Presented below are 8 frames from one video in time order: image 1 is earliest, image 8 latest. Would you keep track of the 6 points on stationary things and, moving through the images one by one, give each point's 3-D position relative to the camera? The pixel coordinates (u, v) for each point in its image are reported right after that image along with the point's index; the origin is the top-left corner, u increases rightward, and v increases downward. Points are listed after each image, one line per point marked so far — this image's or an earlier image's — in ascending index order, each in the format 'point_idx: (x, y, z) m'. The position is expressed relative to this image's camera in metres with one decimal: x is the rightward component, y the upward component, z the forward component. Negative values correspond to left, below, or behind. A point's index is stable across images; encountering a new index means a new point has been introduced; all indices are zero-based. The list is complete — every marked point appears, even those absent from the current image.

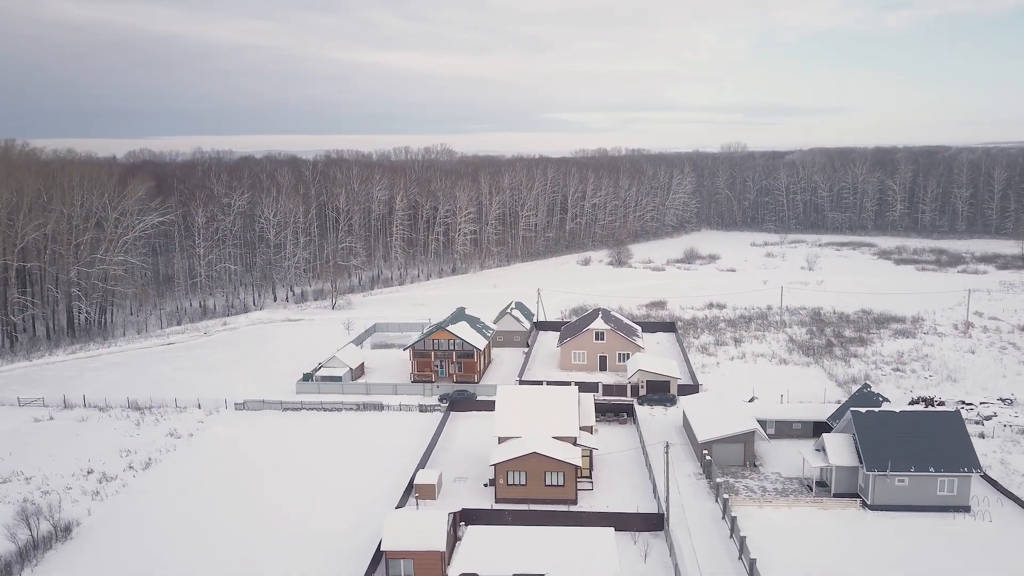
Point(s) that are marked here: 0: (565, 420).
0: (+1.2, -2.9, +17.5) m
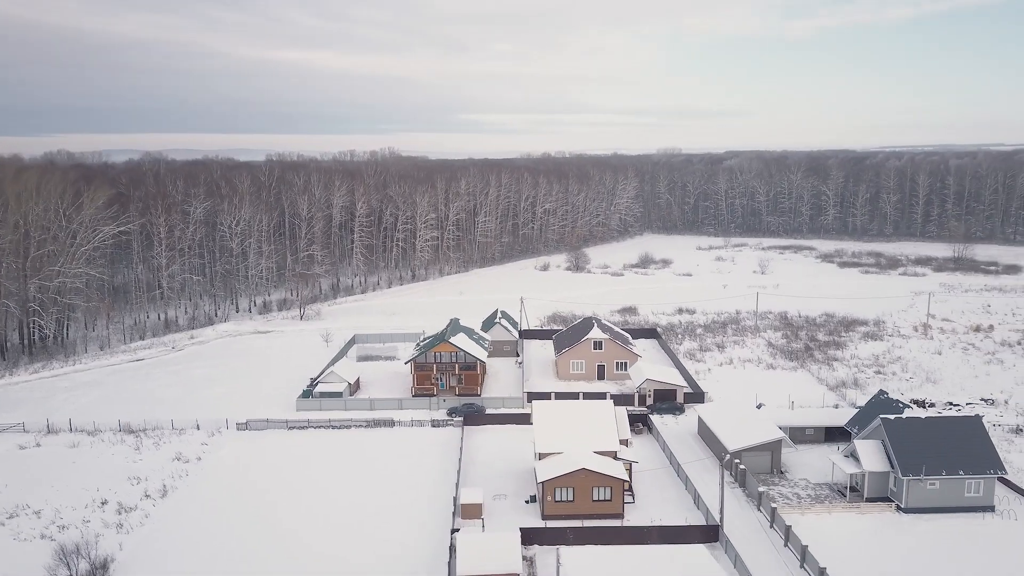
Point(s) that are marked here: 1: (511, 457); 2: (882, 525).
0: (+2.1, -3.3, +17.6) m
1: (0.0, -4.2, +19.6) m
2: (+7.4, -4.7, +16.0) m
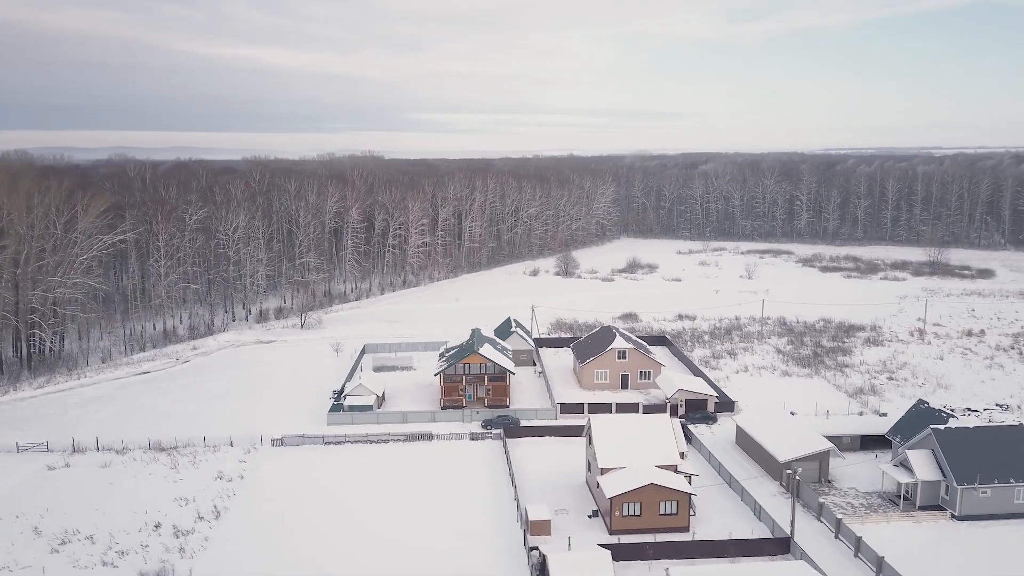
0: (+3.4, -3.6, +17.8) m
1: (+1.2, -4.6, +19.7) m
2: (+8.8, -5.0, +16.5) m
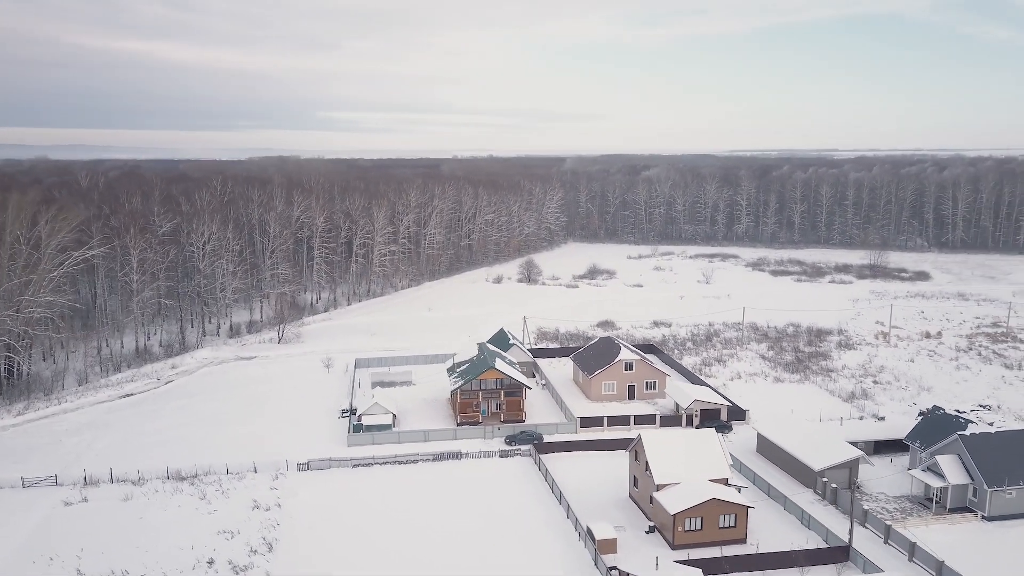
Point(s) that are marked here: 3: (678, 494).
0: (+4.6, -4.0, +18.3) m
1: (+2.3, -5.0, +20.0) m
2: (+10.2, -5.4, +17.5) m
3: (+3.6, -4.5, +17.3) m
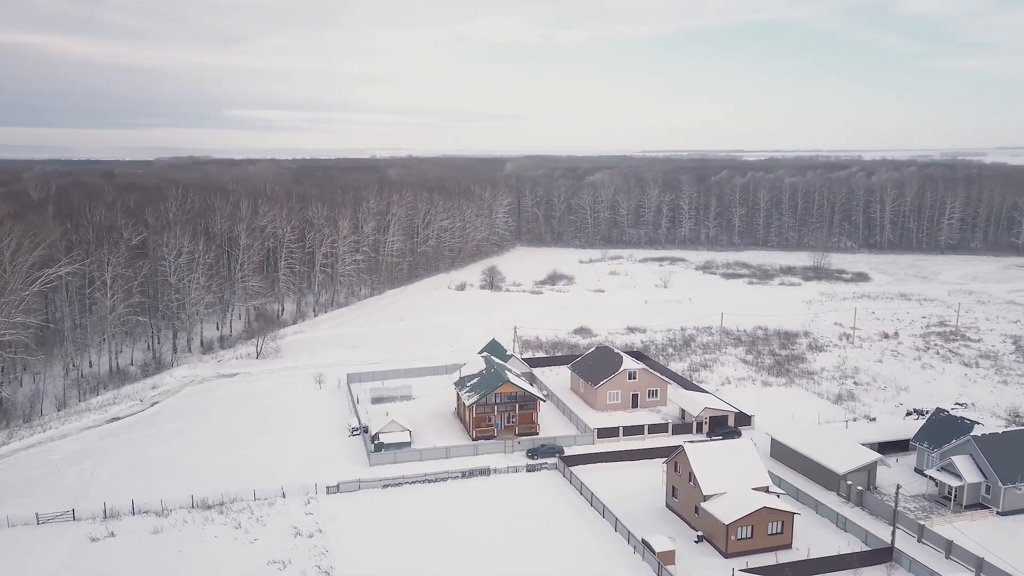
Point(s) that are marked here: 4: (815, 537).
0: (+5.7, -4.4, +19.0) m
1: (+3.3, -5.4, +20.4) m
2: (+11.4, -5.6, +18.8) m
3: (+4.8, -4.8, +17.9) m
4: (+6.9, -5.7, +18.2) m
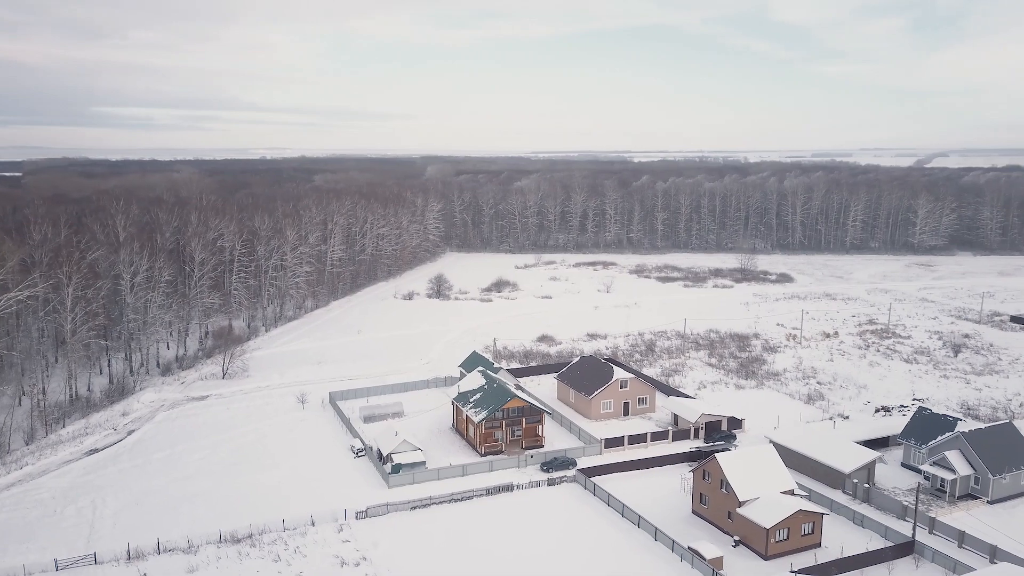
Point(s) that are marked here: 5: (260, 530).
0: (+6.7, -4.7, +20.2) m
1: (+4.1, -5.9, +21.2) m
2: (+12.3, -5.9, +20.7) m
3: (+6.0, -5.2, +18.9) m
4: (+8.0, -6.1, +19.5) m
5: (-6.3, -6.0, +19.9) m
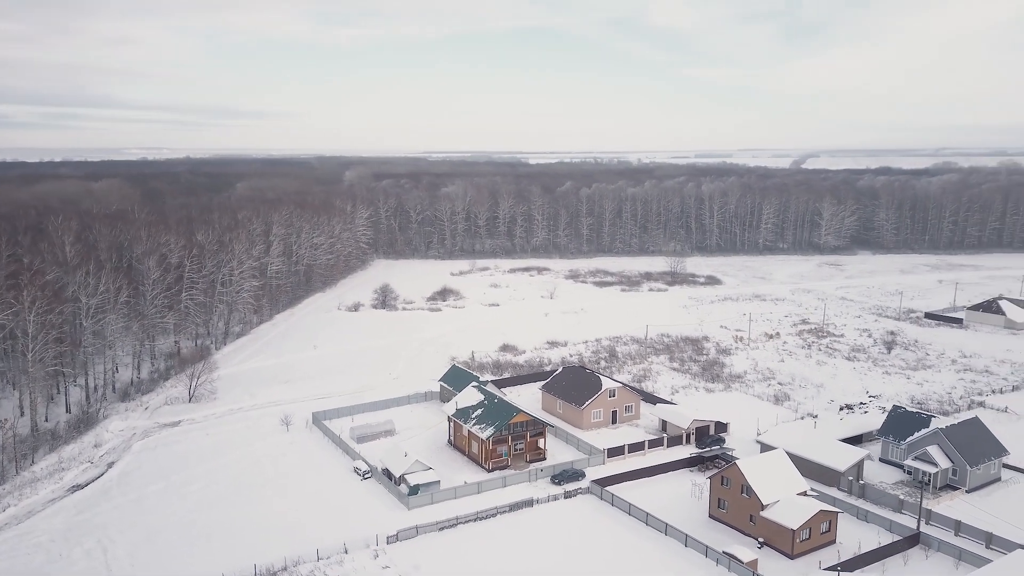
0: (+7.5, -5.1, +21.5) m
1: (+4.8, -6.3, +22.2) m
2: (+13.0, -6.1, +22.7) m
3: (+6.9, -5.6, +20.1) m
4: (+8.9, -6.4, +21.0) m
5: (-5.3, -6.7, +19.5) m
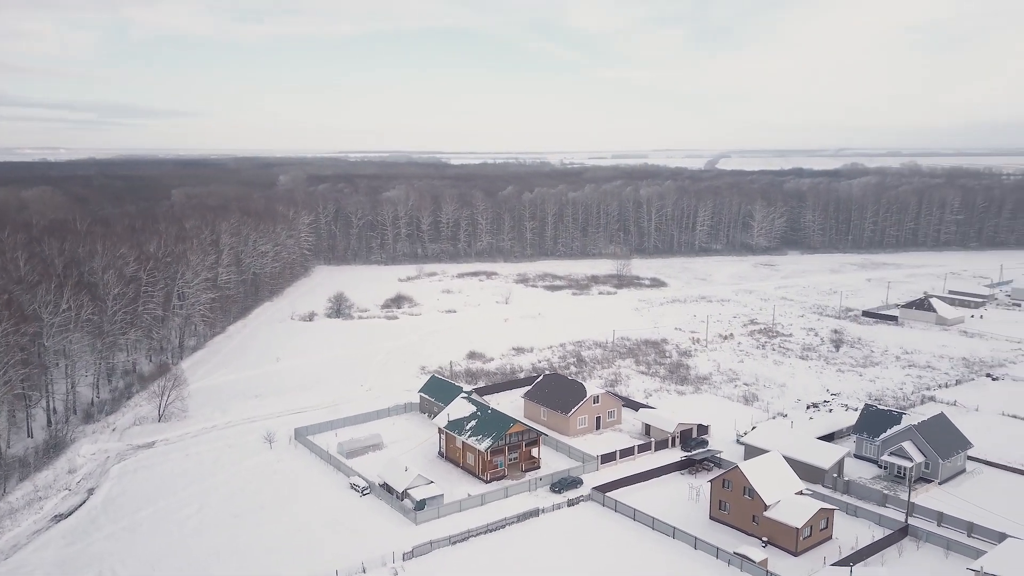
0: (+7.7, -5.4, +22.5) m
1: (+5.0, -6.6, +22.9) m
2: (+13.1, -6.3, +24.3) m
3: (+7.3, -5.9, +21.1) m
4: (+9.2, -6.6, +22.2) m
5: (-4.8, -7.2, +19.3) m
